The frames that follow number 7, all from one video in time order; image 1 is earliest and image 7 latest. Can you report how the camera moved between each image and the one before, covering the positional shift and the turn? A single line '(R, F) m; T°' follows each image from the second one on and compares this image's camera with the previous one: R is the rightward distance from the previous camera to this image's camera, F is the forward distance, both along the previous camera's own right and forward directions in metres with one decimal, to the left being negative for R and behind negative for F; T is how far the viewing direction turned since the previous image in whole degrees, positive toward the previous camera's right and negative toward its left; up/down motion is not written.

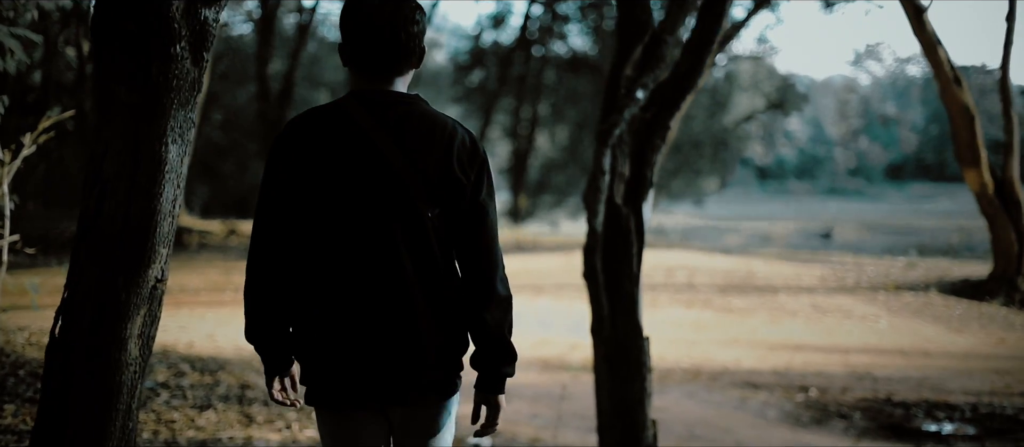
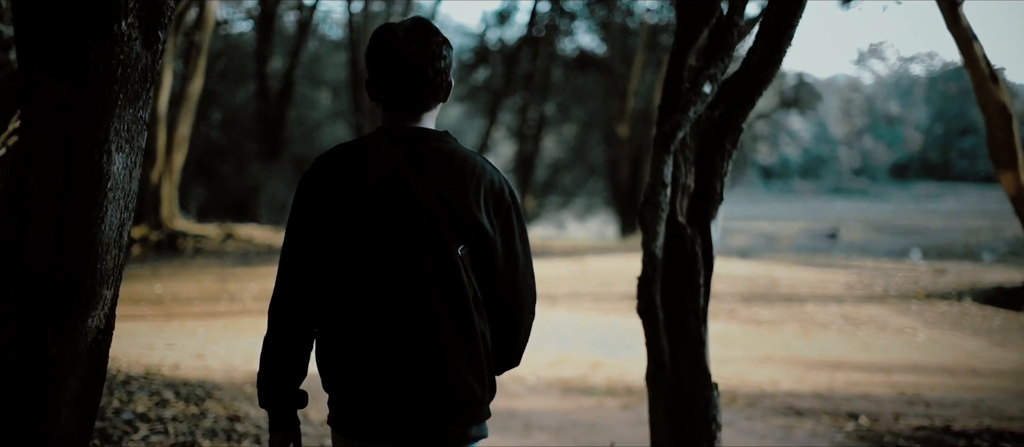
(-0.1, +0.7) m; 0°
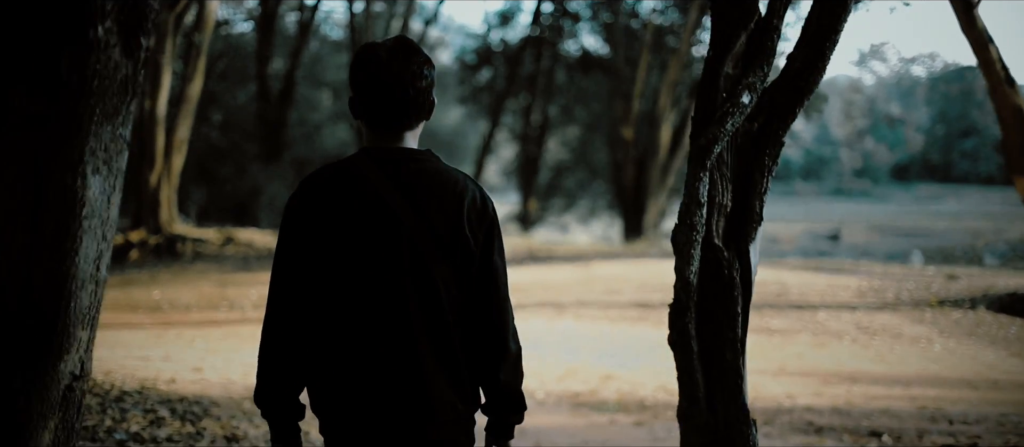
(-0.1, +0.2) m; 0°
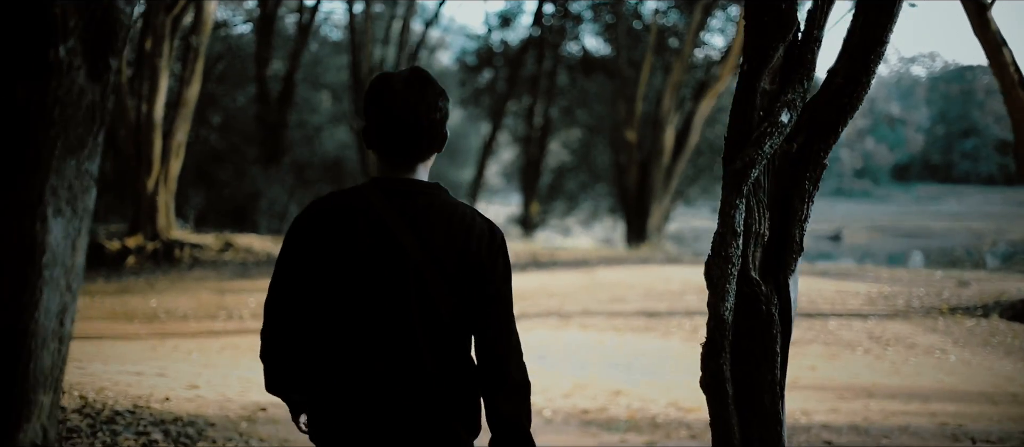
(-0.1, +0.2) m; 0°
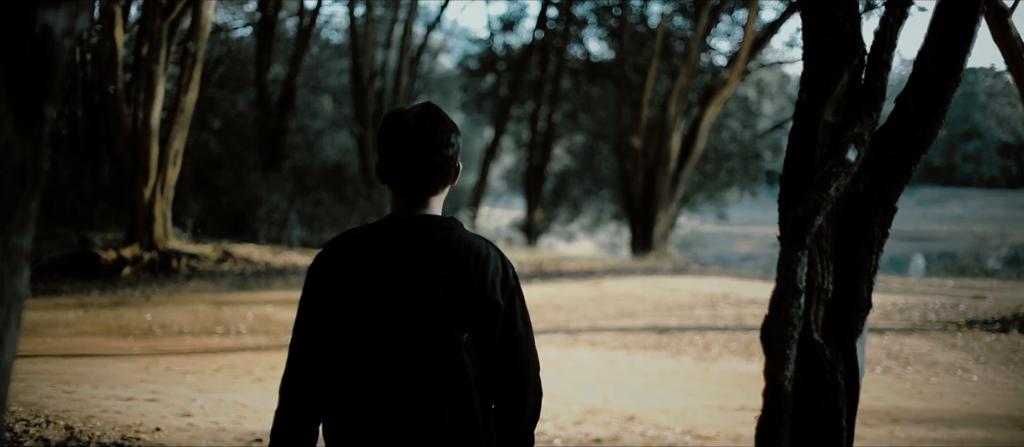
(-0.1, +0.3) m; 0°
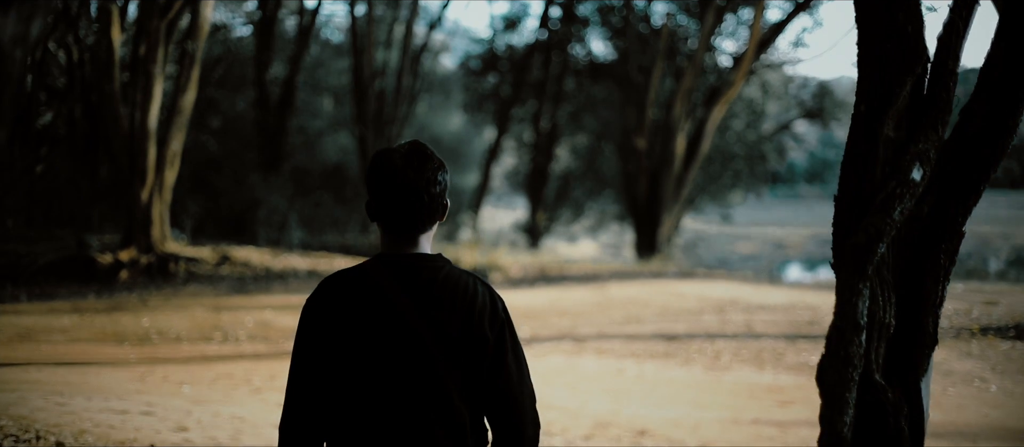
(-0.1, +0.2) m; 0°
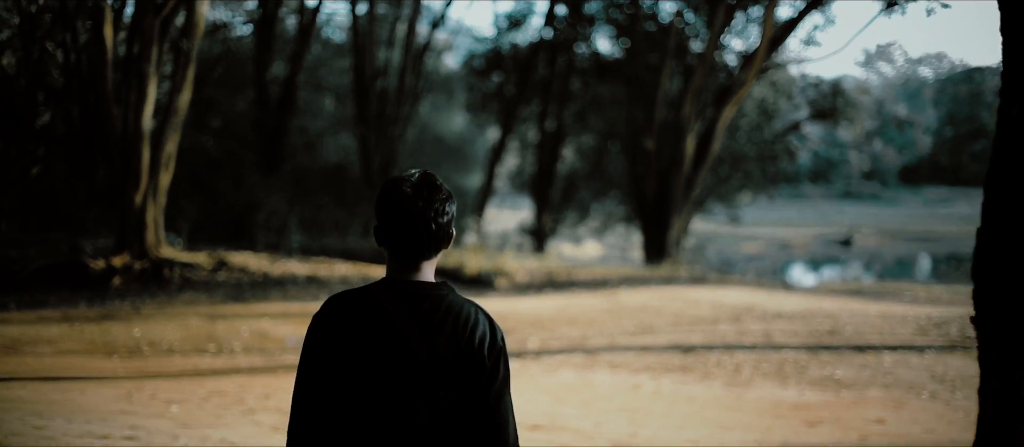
(-0.1, +0.5) m; 0°
